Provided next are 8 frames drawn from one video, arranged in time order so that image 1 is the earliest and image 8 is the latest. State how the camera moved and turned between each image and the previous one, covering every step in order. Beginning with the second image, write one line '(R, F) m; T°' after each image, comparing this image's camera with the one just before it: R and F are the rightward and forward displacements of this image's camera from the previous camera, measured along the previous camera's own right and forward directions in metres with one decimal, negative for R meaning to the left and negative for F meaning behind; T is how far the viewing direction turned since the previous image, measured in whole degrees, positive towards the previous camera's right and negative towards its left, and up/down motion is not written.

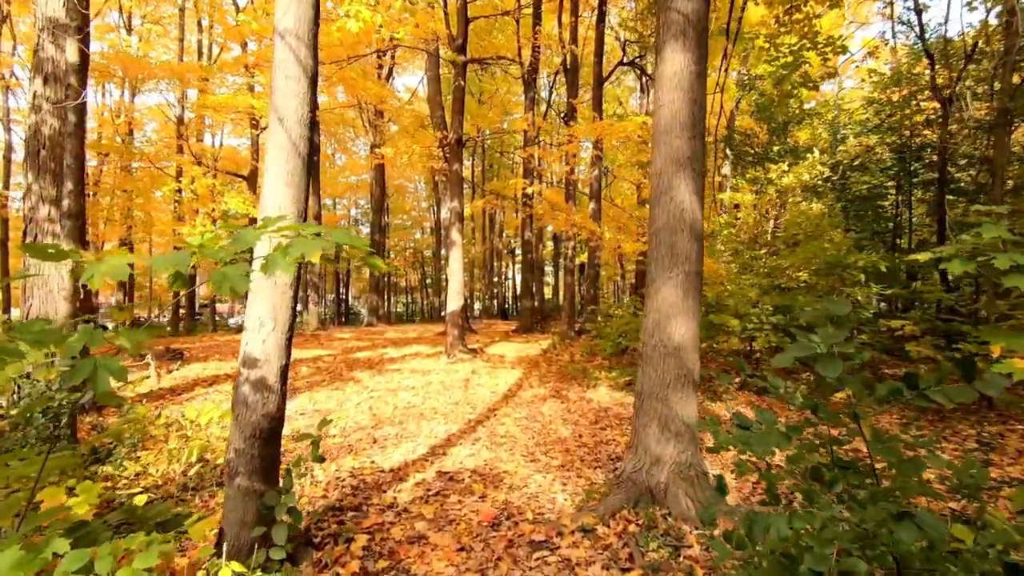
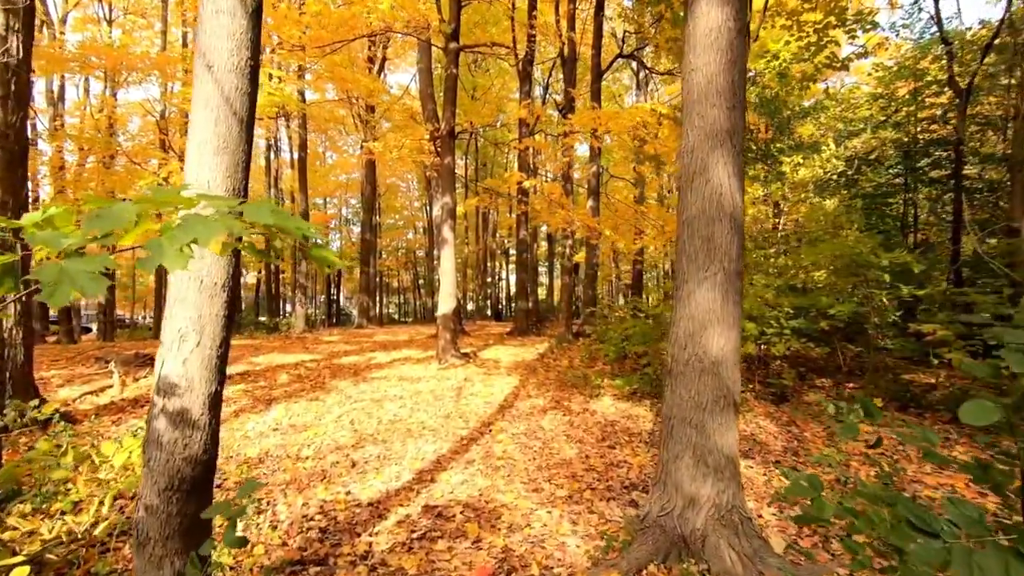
(0.0, +0.6) m; +1°
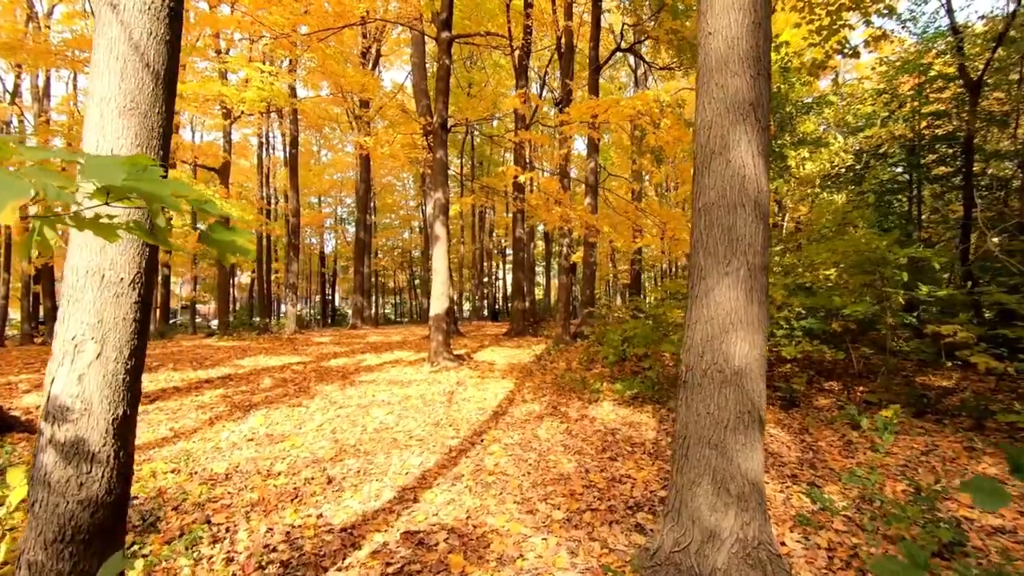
(0.0, +0.4) m; 0°
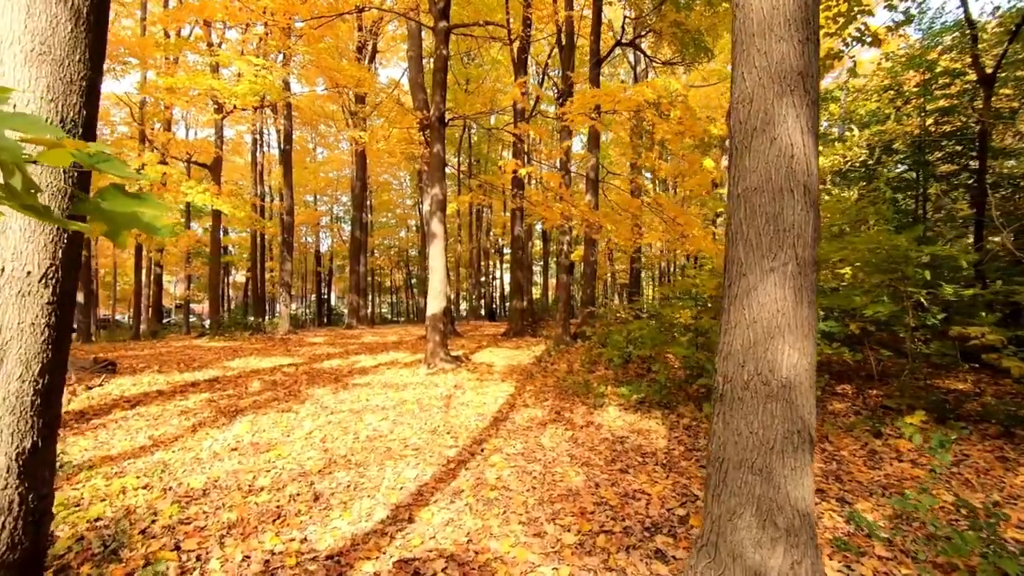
(-0.1, +0.3) m; 0°
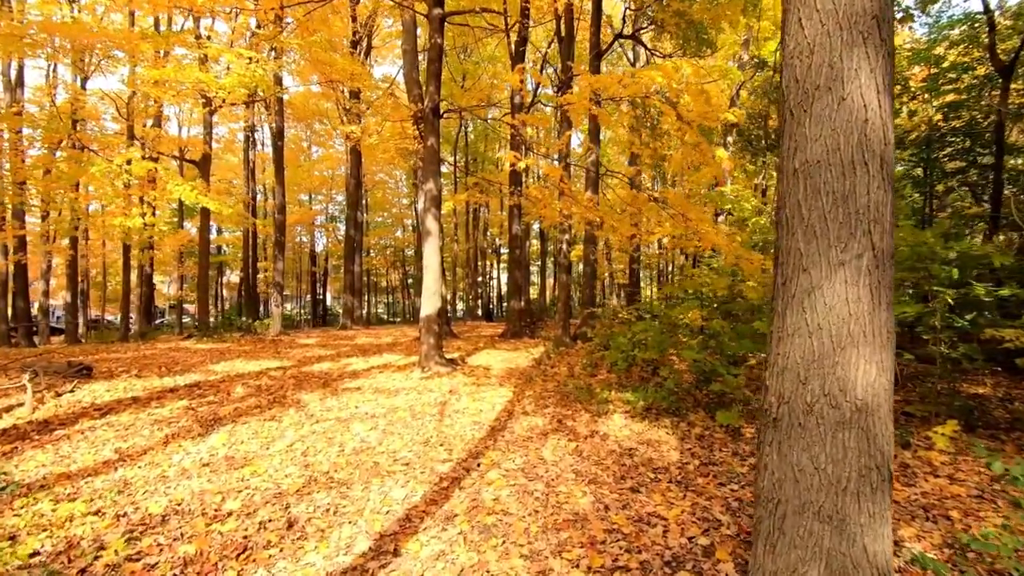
(0.0, +0.4) m; 0°
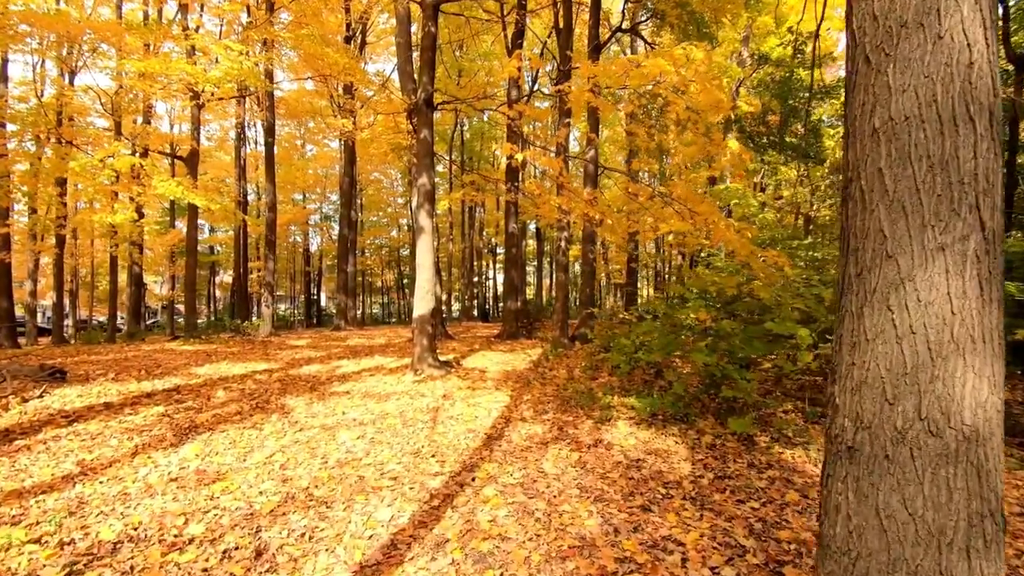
(0.0, +0.4) m; 0°
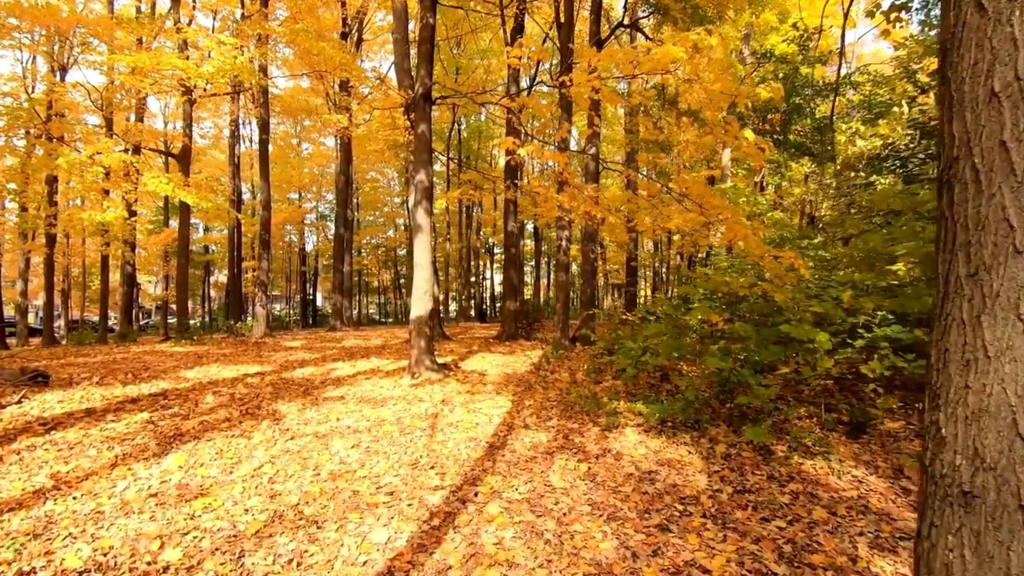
(-0.1, +0.3) m; 0°
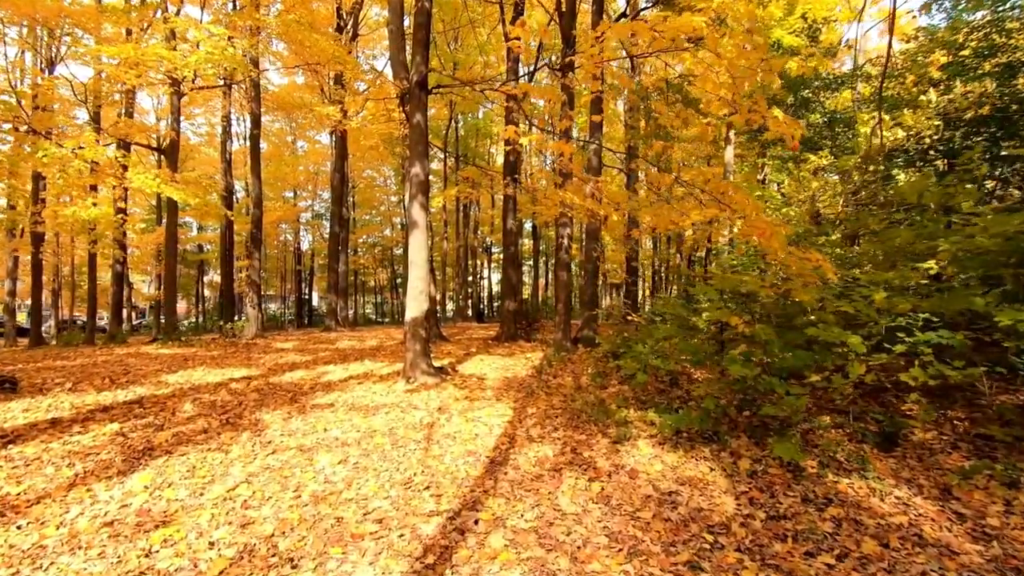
(-0.1, +0.5) m; 0°
